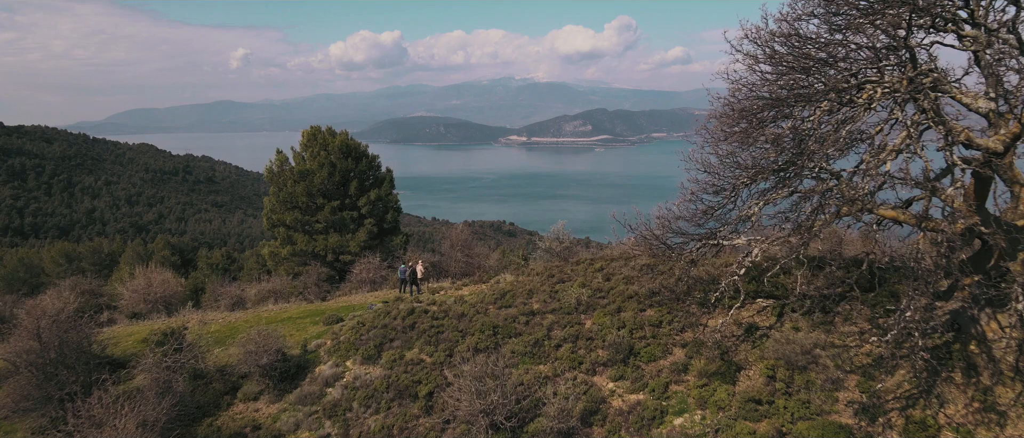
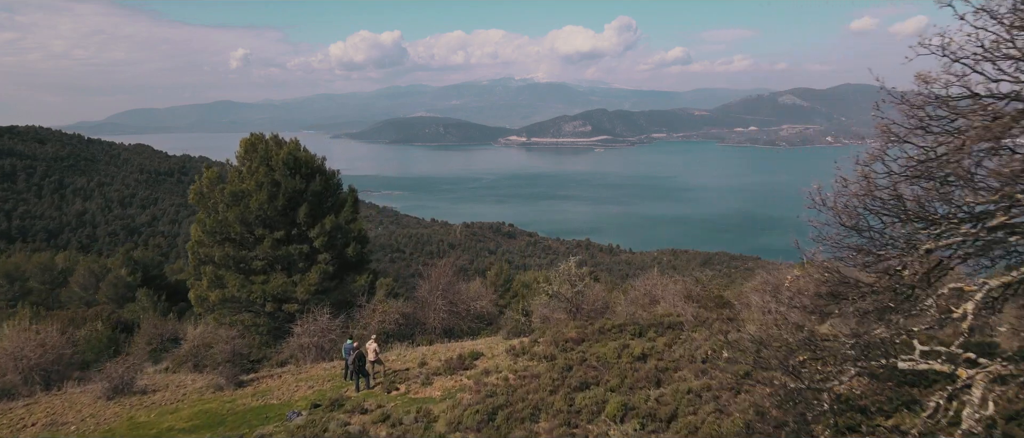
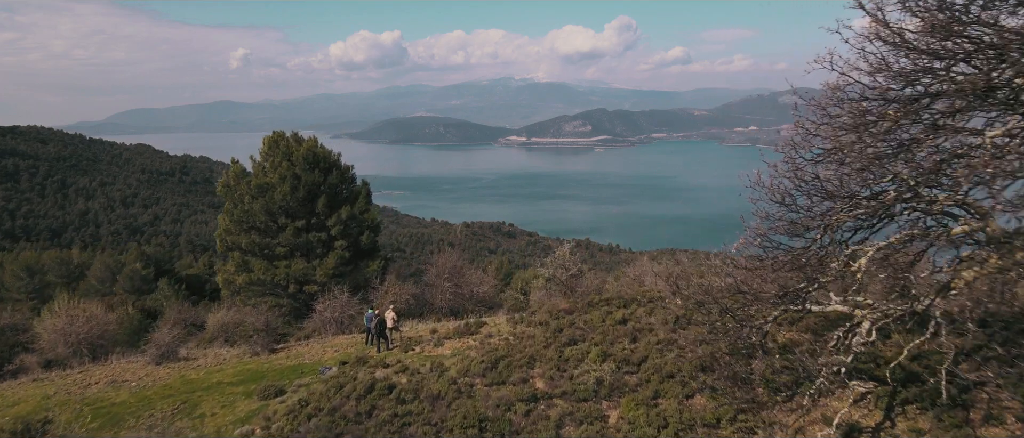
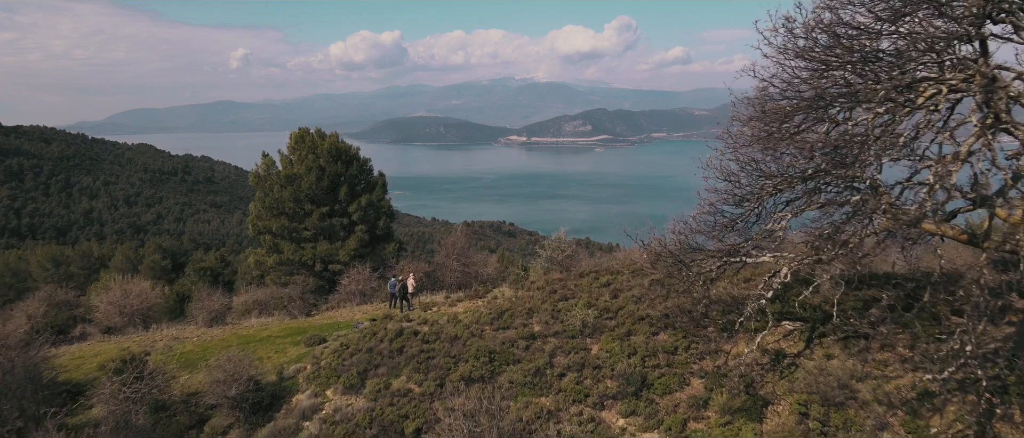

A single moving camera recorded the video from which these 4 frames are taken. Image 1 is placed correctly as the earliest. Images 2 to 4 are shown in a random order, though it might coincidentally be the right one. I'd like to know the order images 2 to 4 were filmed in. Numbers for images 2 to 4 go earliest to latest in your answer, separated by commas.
4, 3, 2
